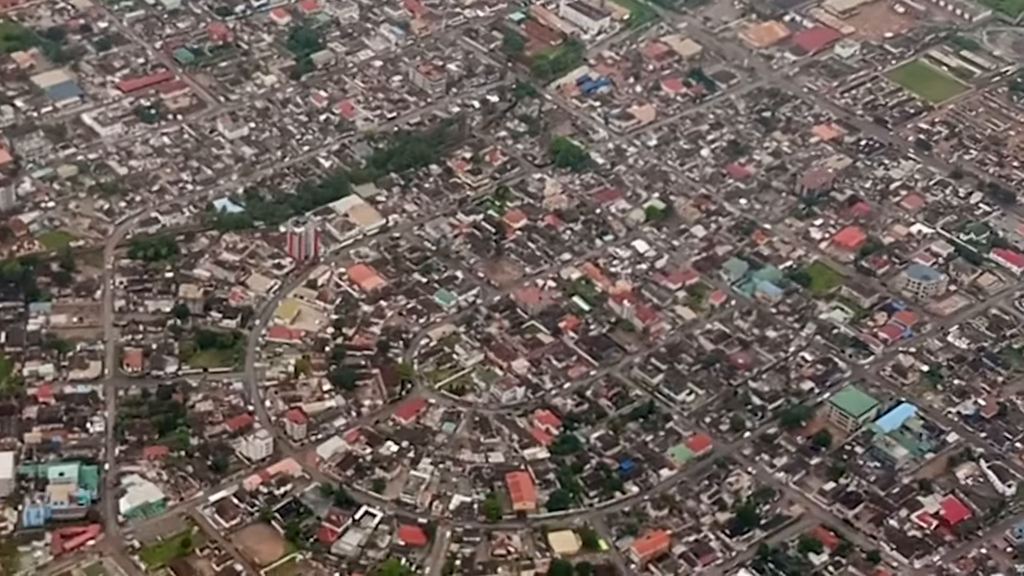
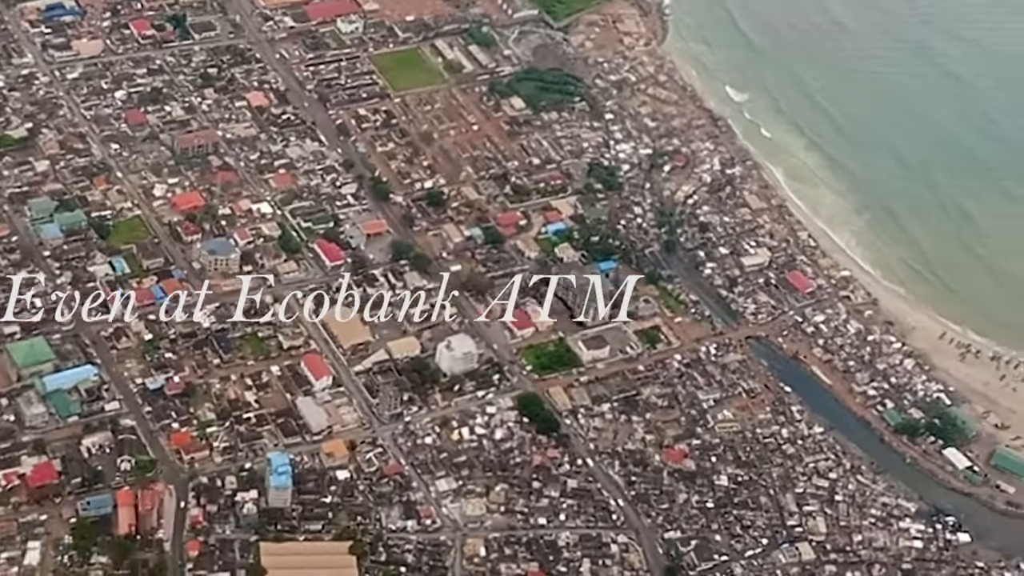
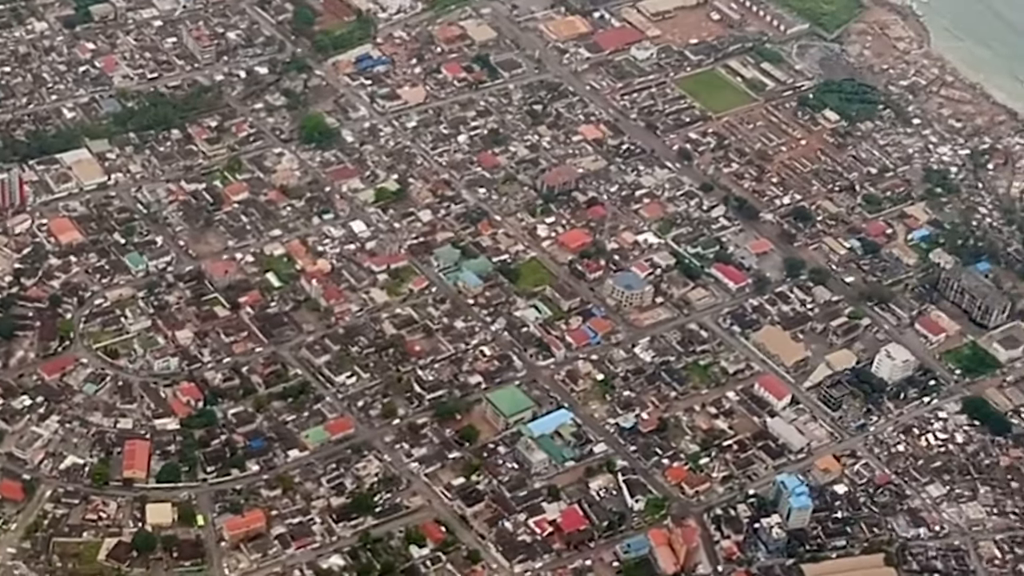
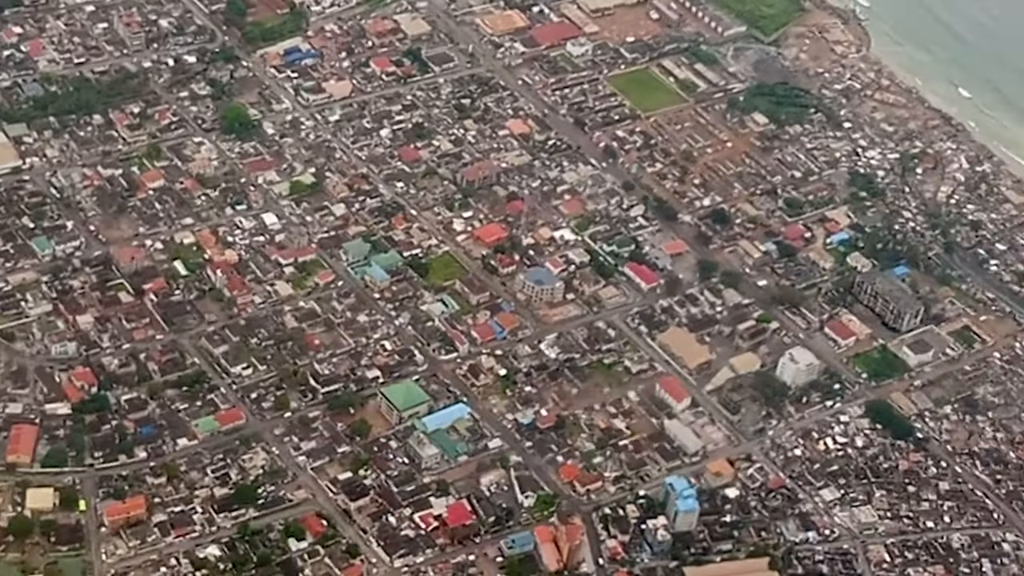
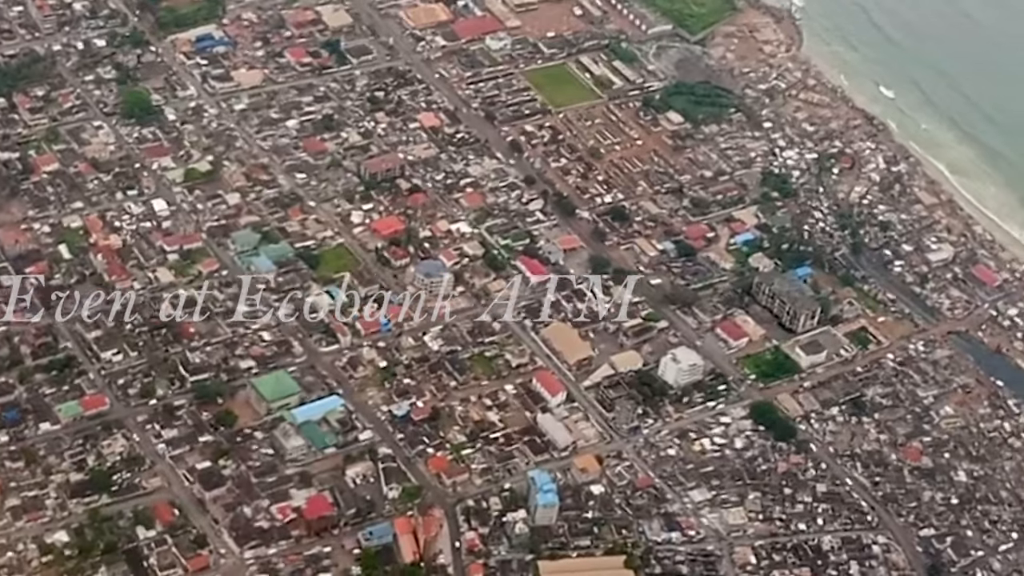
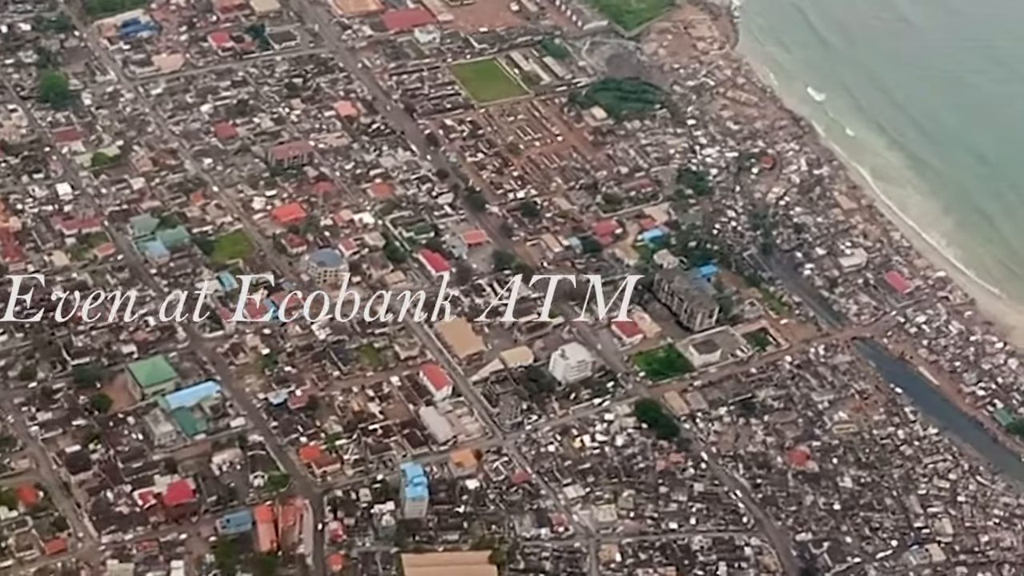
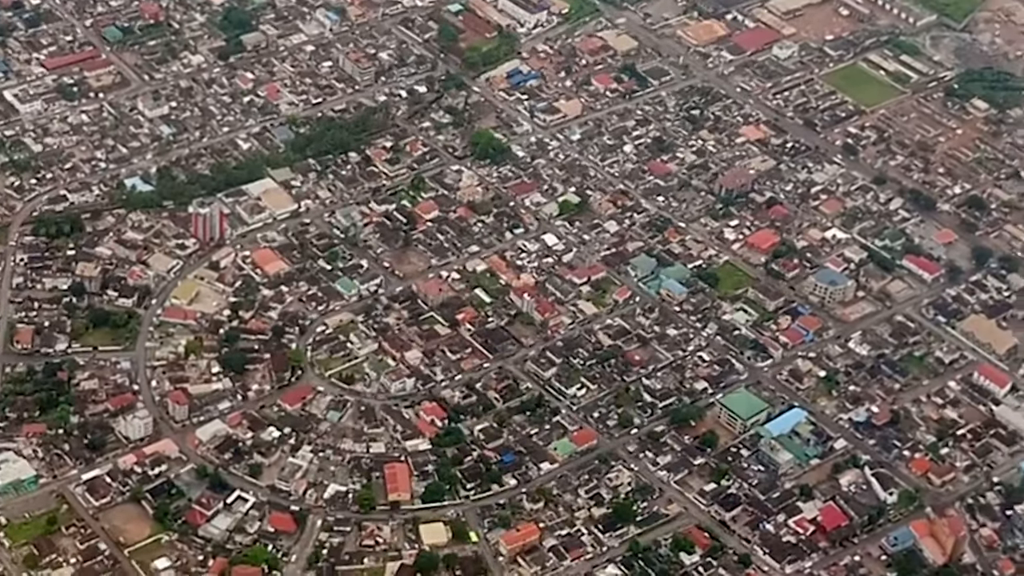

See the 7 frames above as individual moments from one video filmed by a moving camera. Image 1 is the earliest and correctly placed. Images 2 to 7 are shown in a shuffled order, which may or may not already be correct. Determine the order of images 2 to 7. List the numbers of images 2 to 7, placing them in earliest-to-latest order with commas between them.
7, 3, 4, 5, 6, 2
